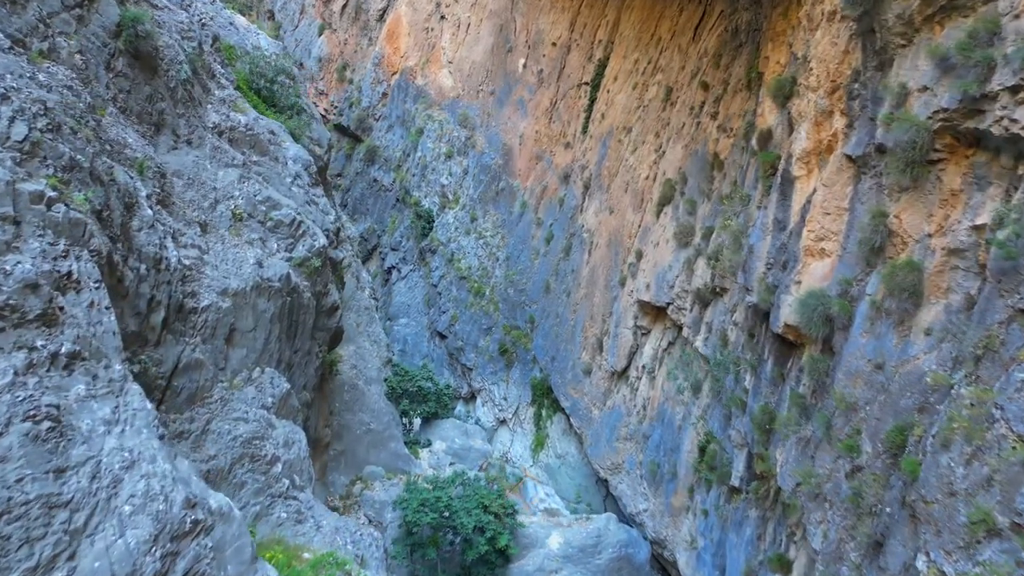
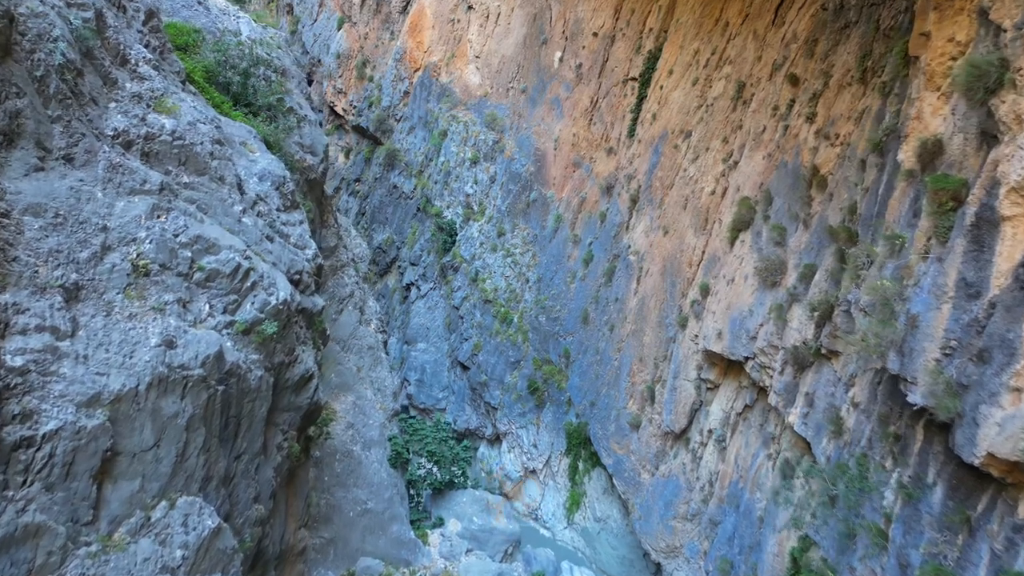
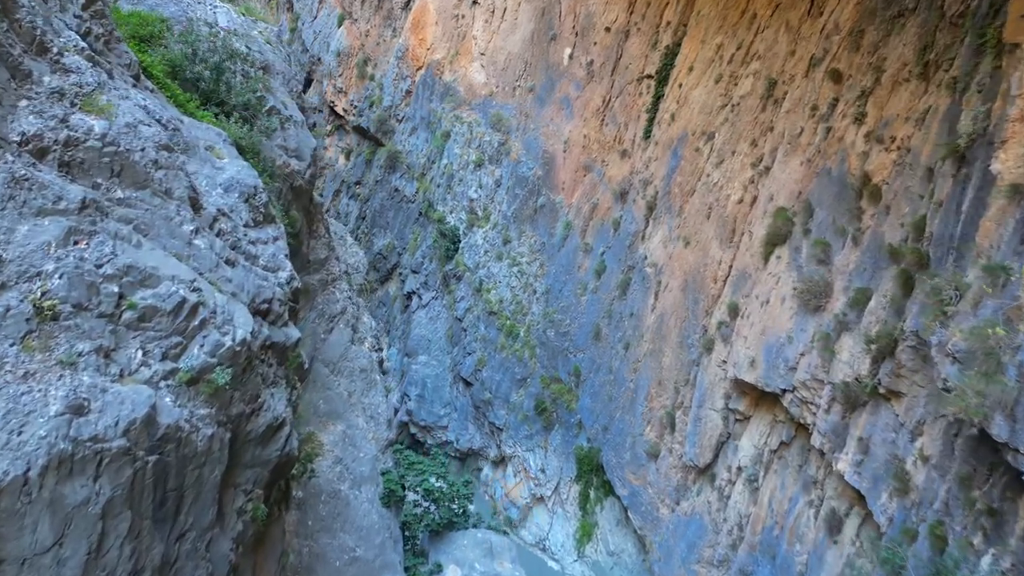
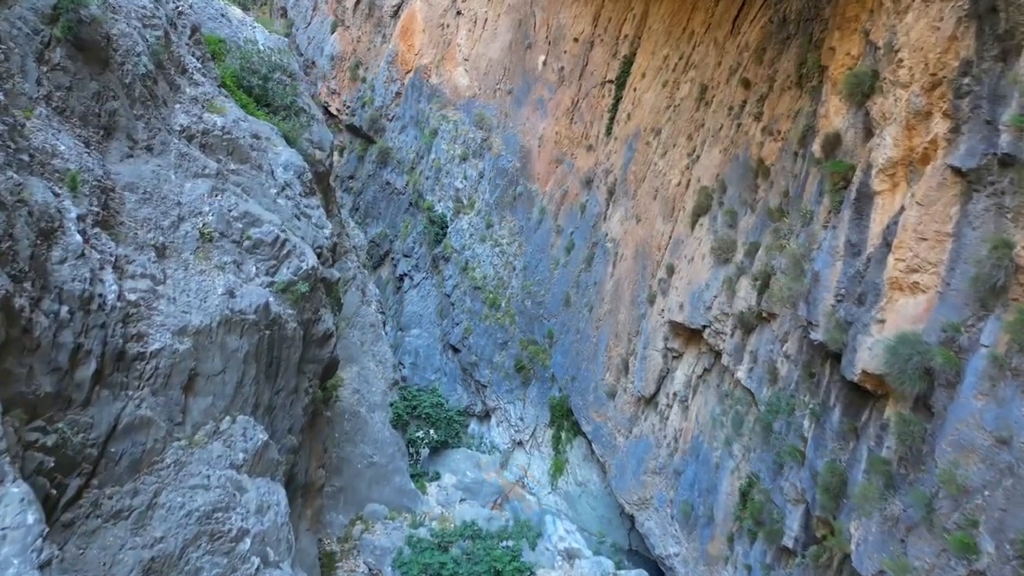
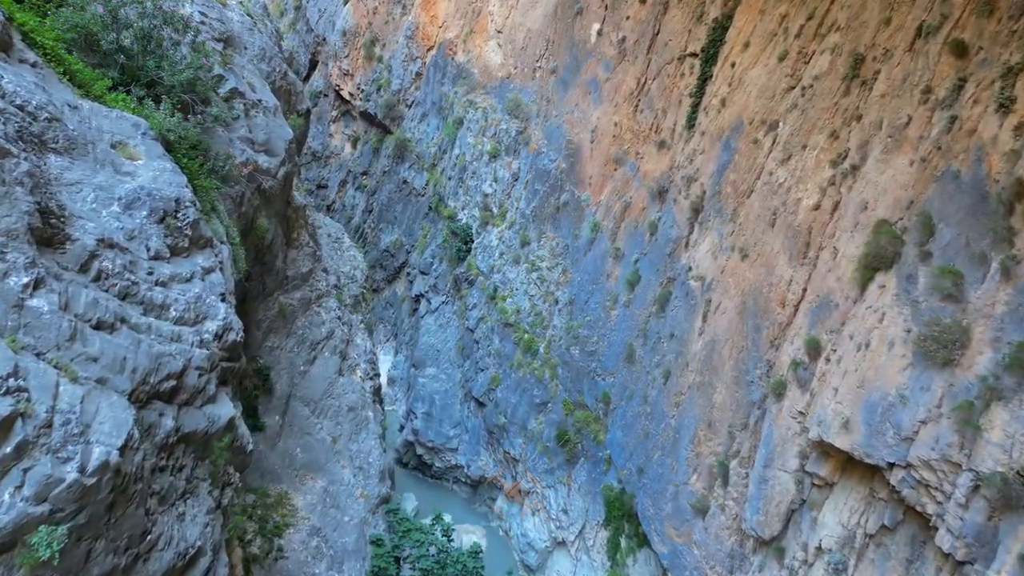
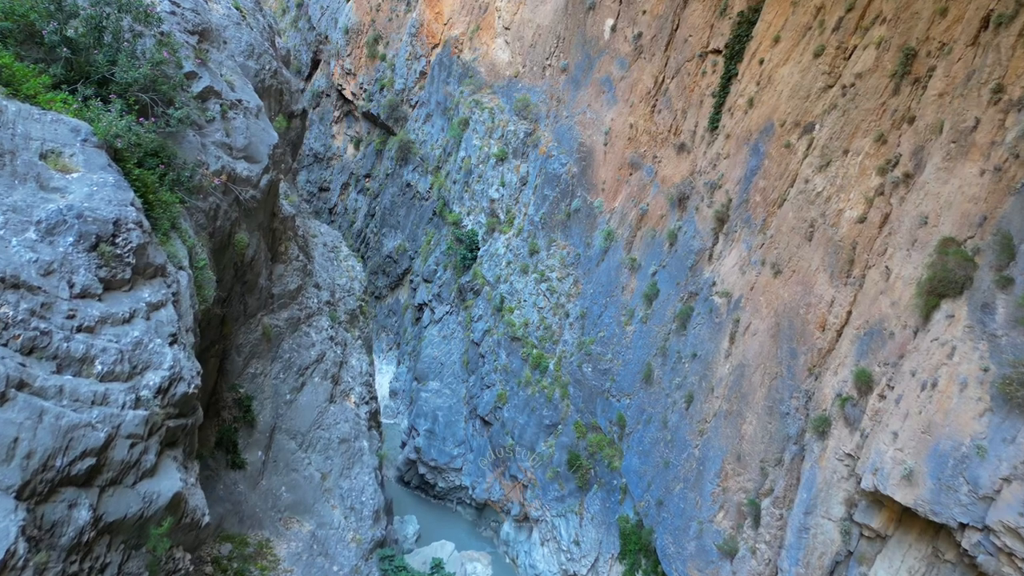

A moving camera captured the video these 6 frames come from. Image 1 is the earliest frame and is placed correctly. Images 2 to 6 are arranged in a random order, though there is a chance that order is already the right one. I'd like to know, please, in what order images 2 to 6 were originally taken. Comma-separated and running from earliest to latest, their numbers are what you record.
4, 2, 3, 5, 6
